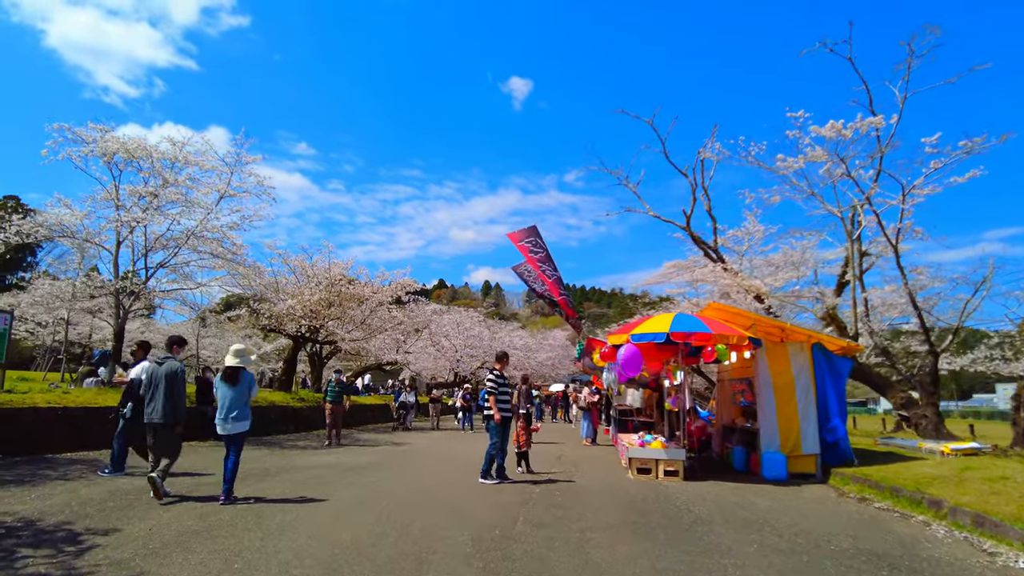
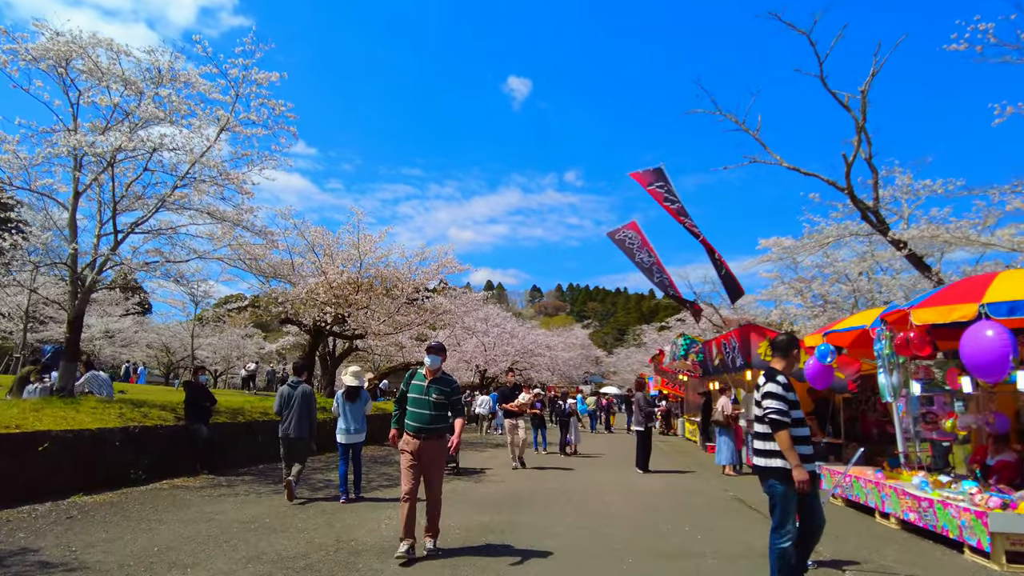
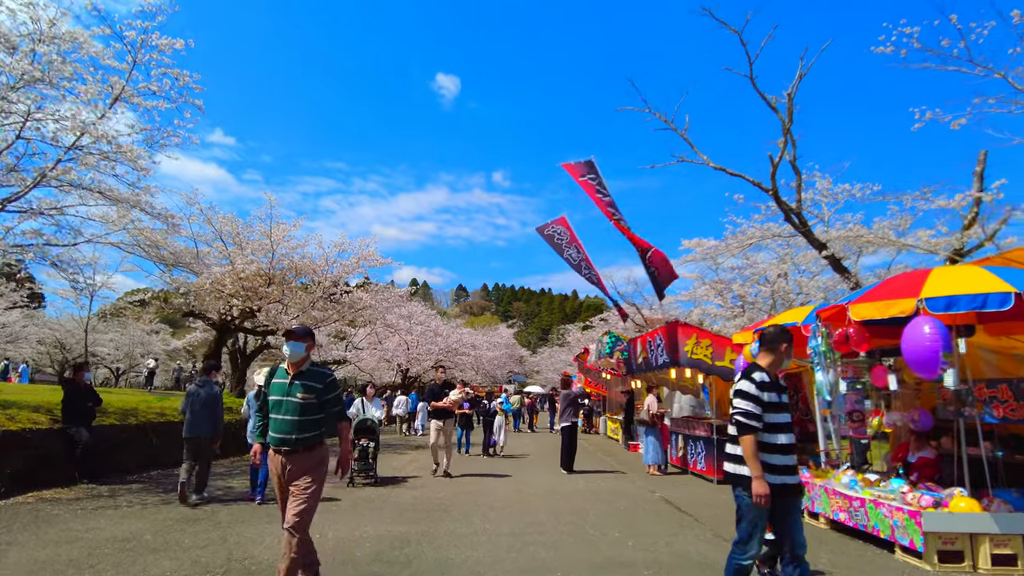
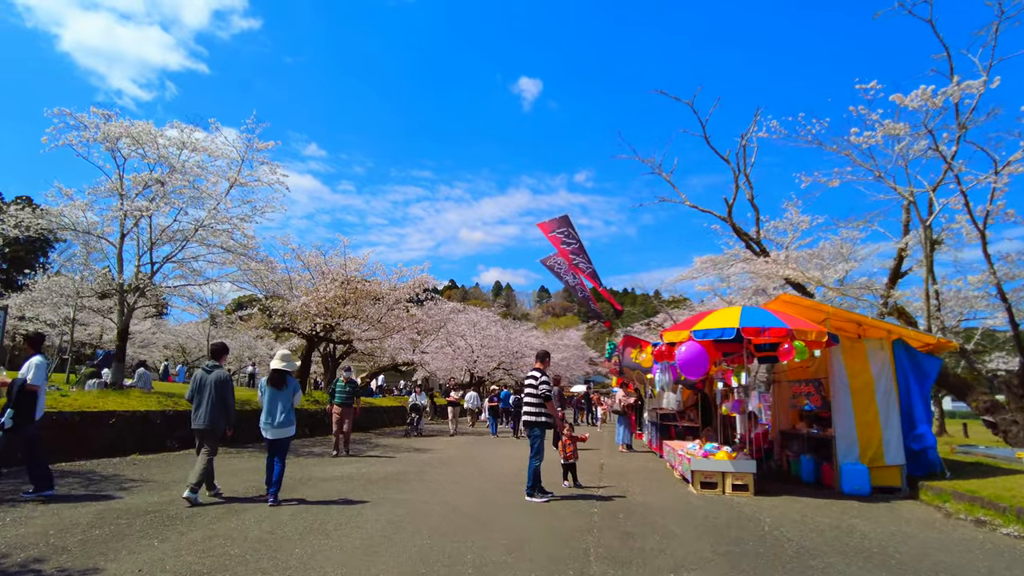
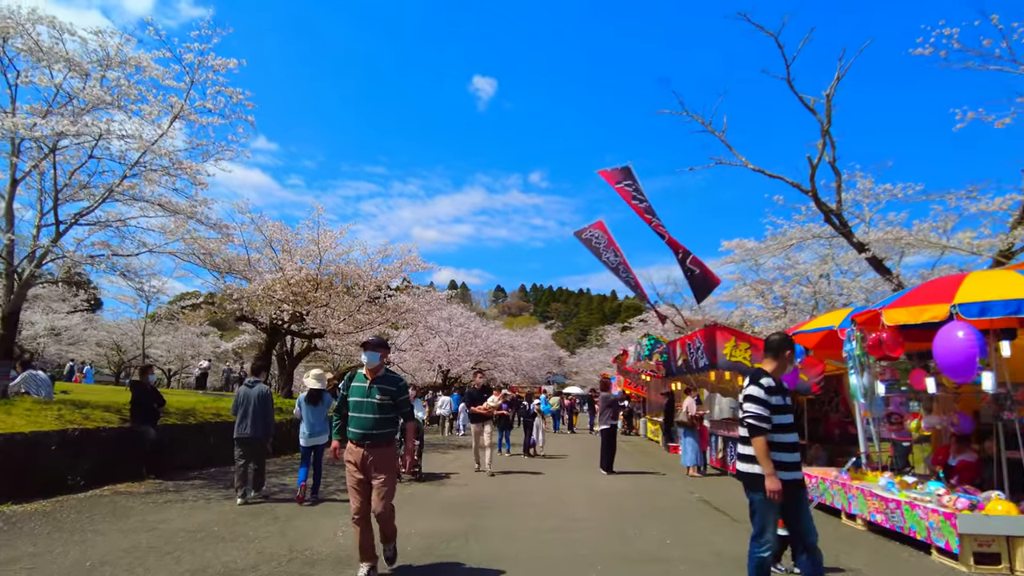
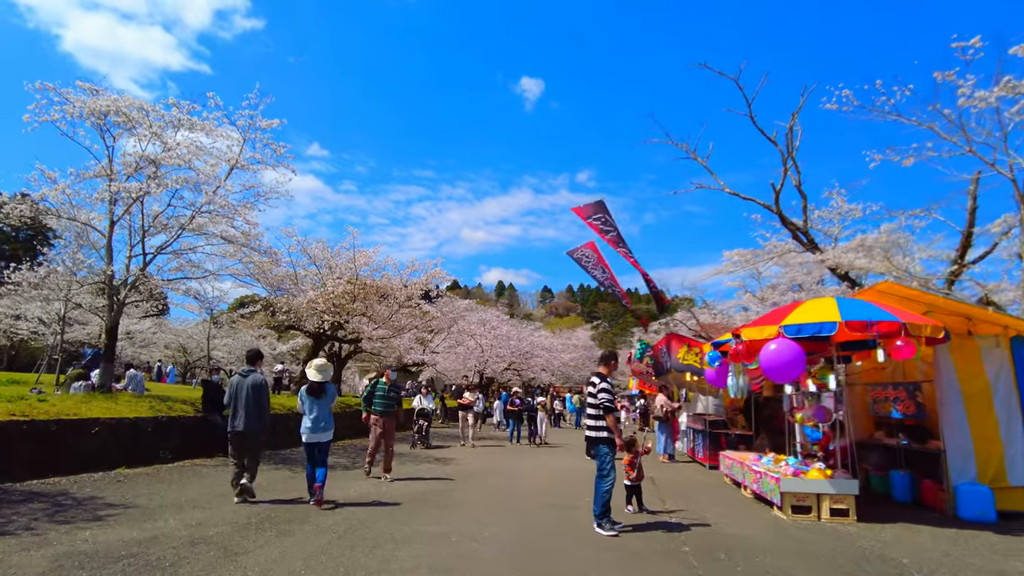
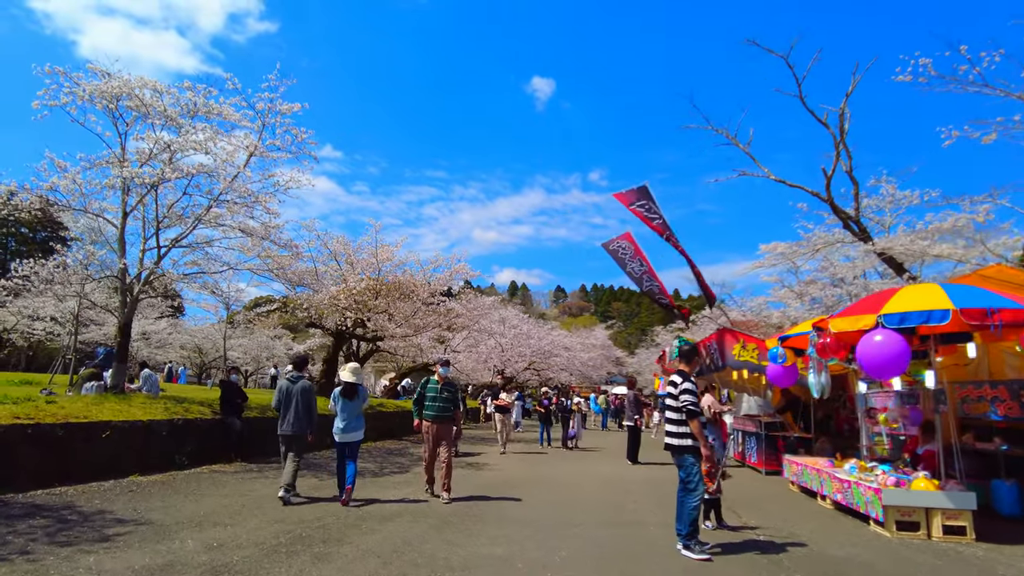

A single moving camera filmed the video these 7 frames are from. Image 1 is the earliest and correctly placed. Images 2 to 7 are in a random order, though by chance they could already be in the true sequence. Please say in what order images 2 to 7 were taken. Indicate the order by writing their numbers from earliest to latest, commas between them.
4, 6, 7, 2, 5, 3
